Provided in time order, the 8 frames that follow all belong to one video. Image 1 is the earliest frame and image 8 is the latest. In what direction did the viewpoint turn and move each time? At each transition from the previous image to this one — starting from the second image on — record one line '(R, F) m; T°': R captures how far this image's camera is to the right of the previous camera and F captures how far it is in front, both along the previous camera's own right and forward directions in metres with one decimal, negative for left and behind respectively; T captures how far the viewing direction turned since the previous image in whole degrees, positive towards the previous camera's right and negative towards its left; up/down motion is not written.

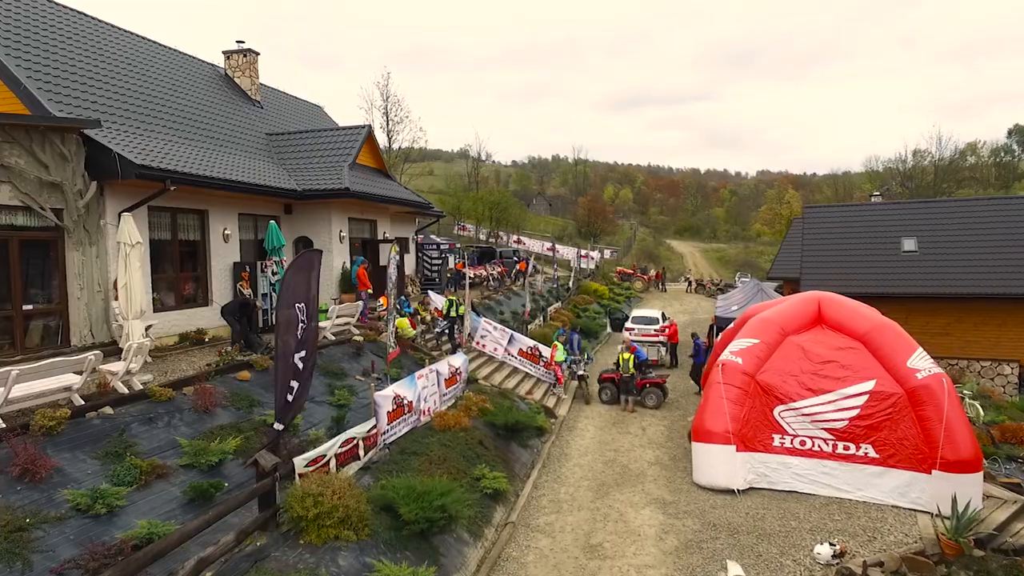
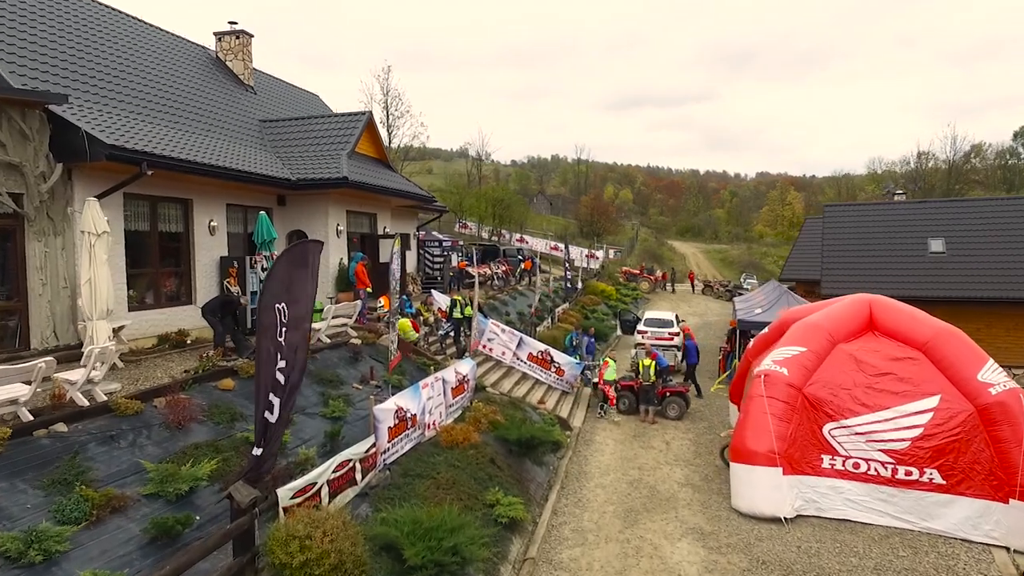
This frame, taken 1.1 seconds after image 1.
(-0.3, +1.3) m; 0°
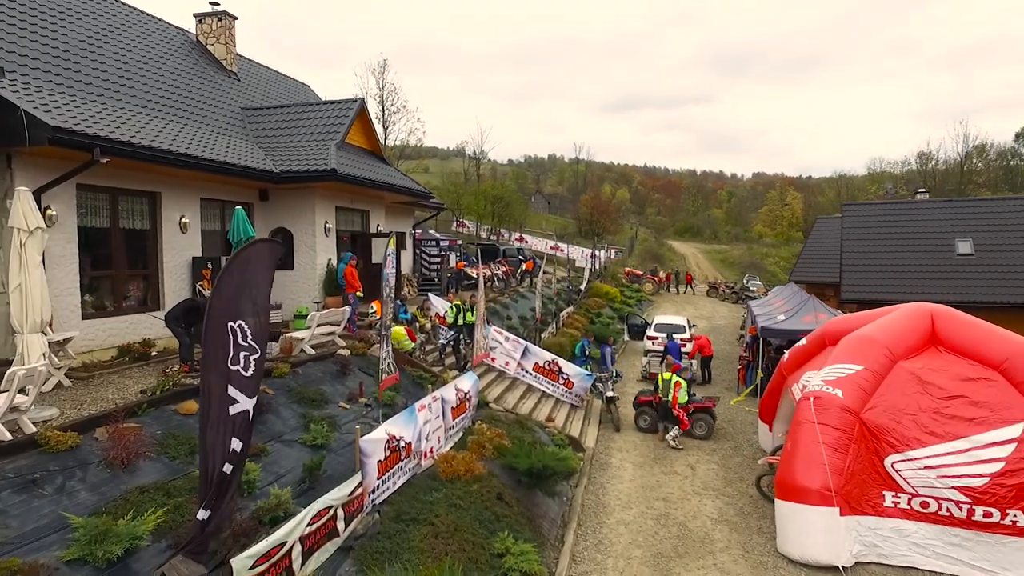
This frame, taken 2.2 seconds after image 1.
(-0.2, +1.4) m; 0°
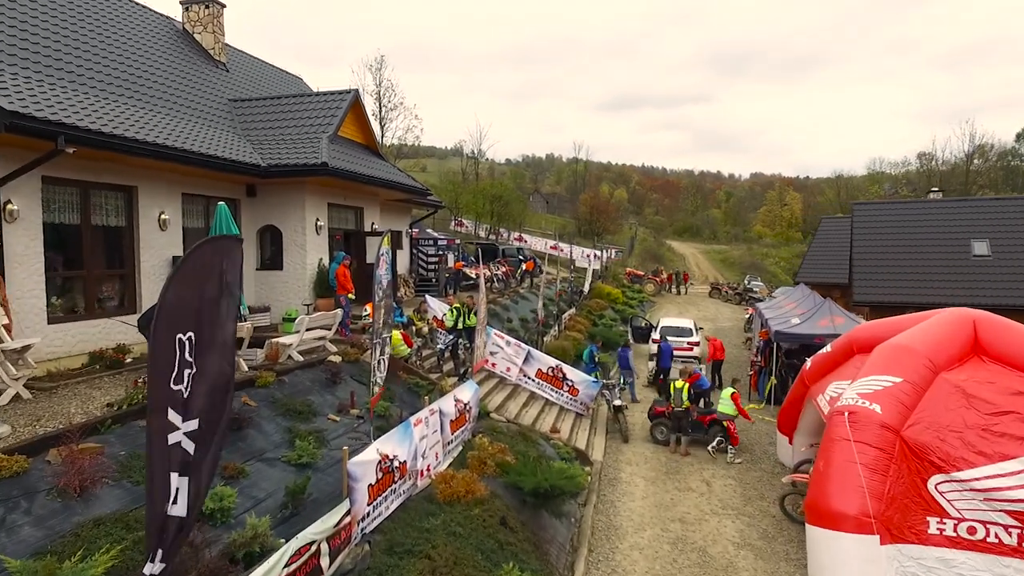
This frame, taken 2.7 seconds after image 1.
(-0.1, +0.8) m; 0°
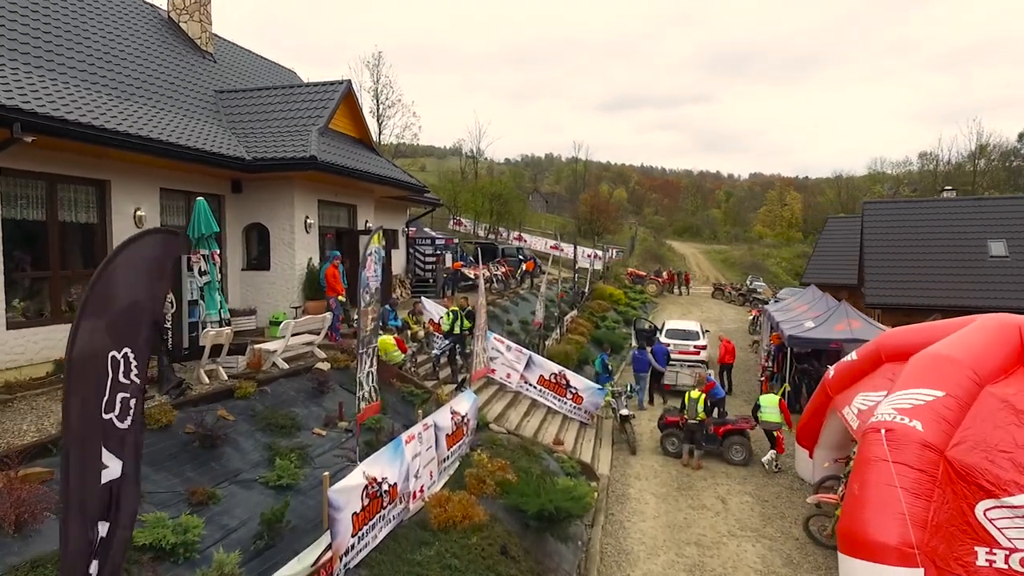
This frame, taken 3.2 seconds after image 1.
(0.0, +0.8) m; 0°
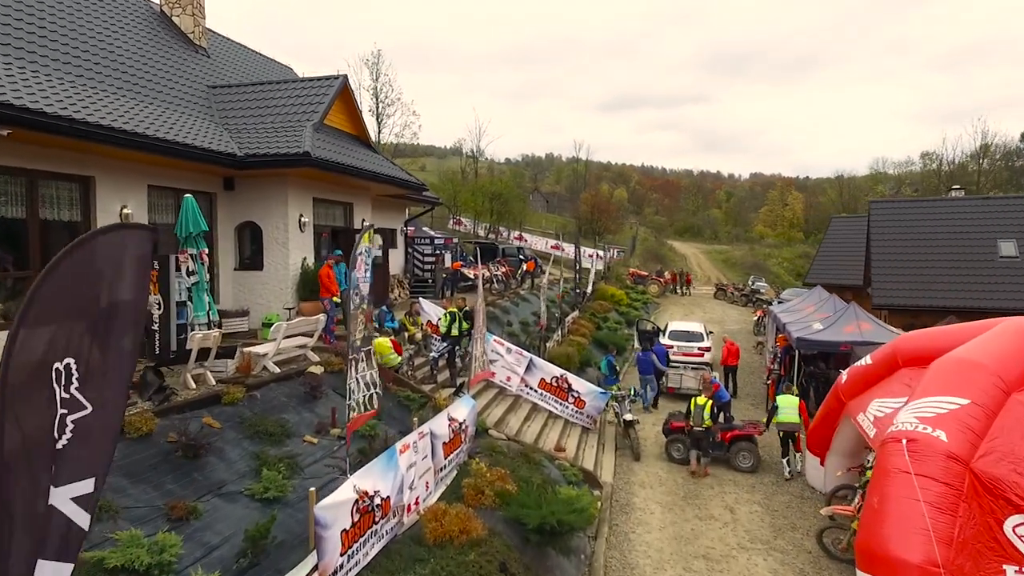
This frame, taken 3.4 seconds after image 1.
(0.0, +0.4) m; 0°
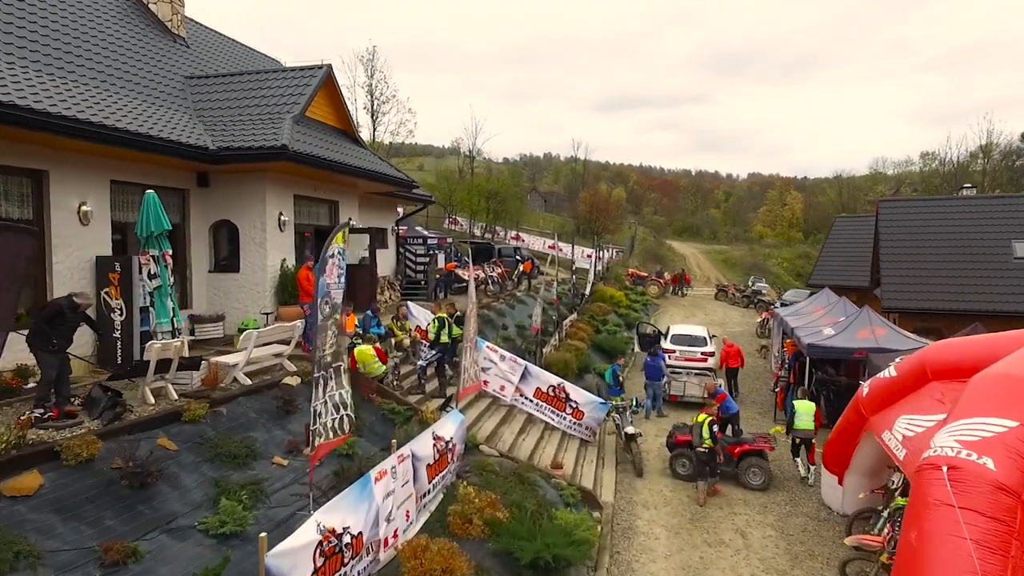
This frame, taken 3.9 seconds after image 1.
(+0.1, +0.8) m; 0°
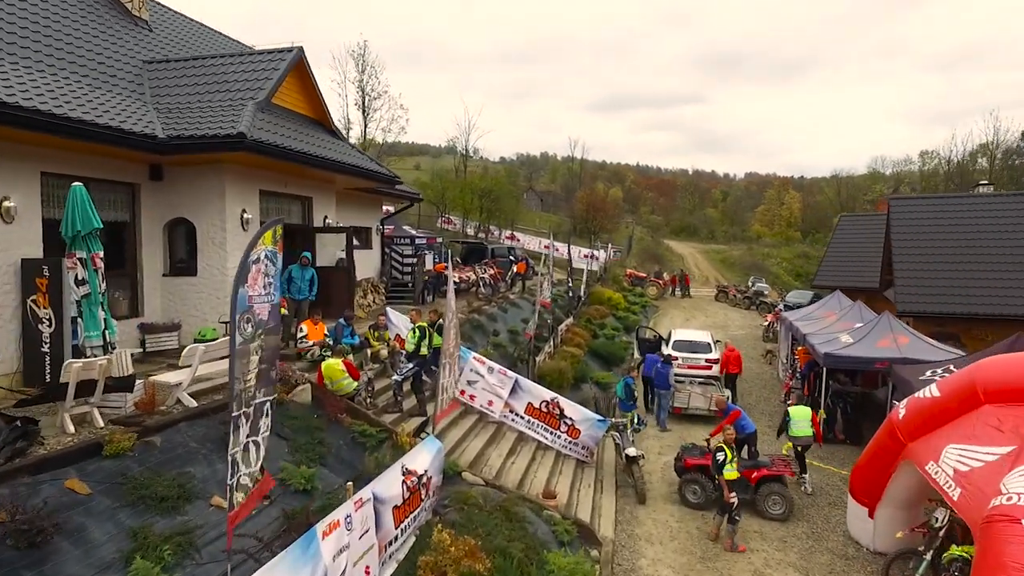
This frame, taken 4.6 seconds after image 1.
(+0.1, +1.2) m; 0°
